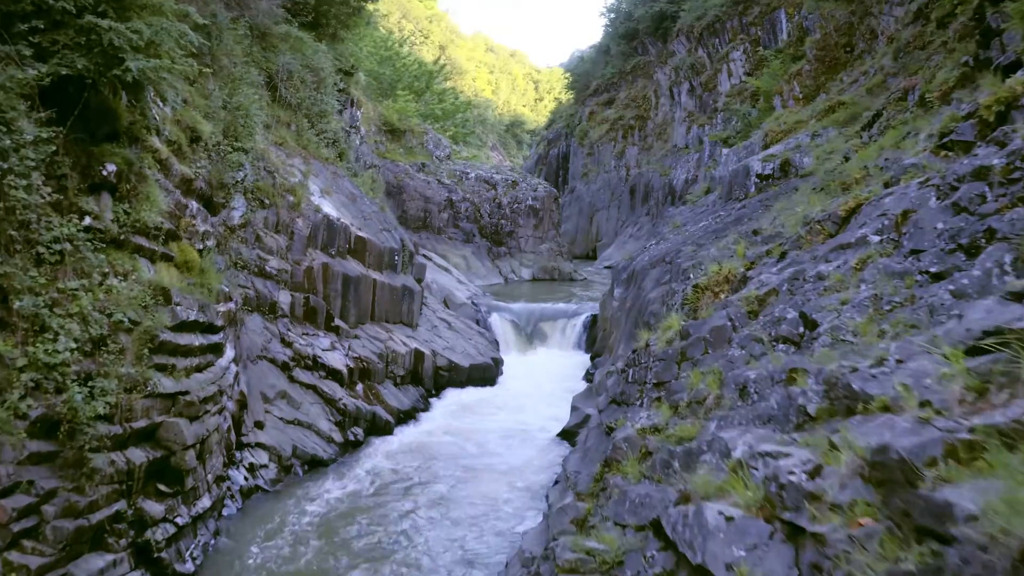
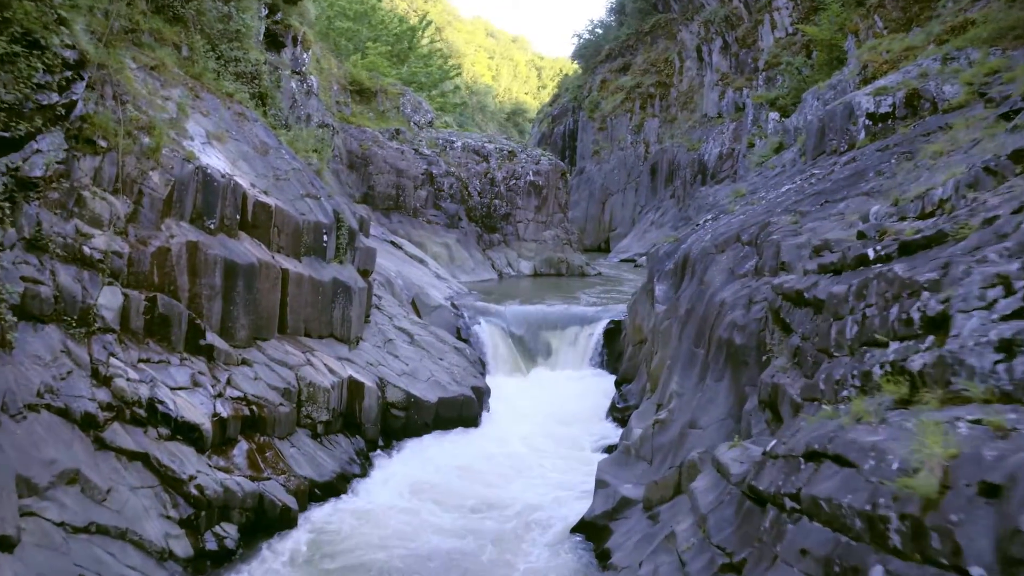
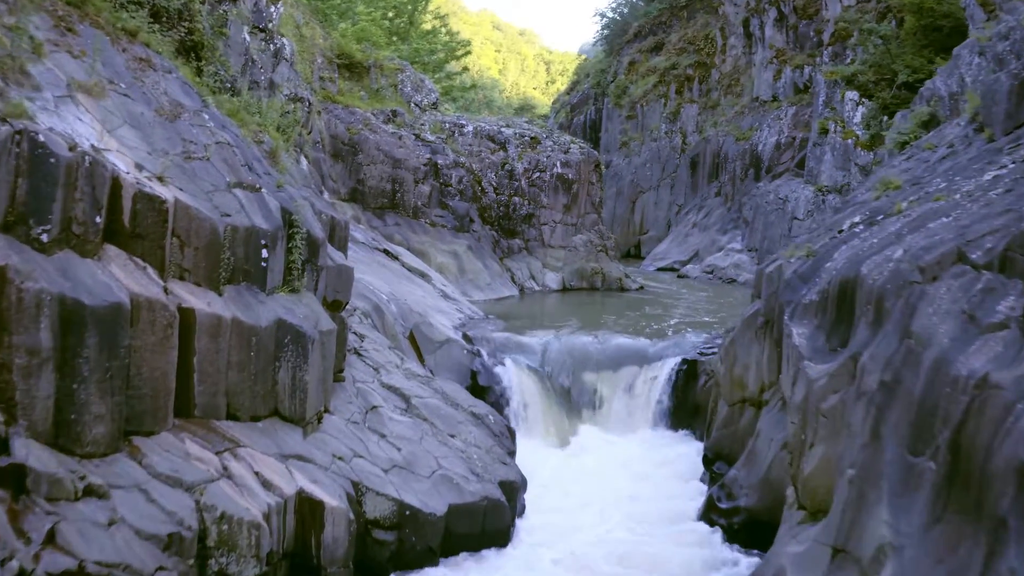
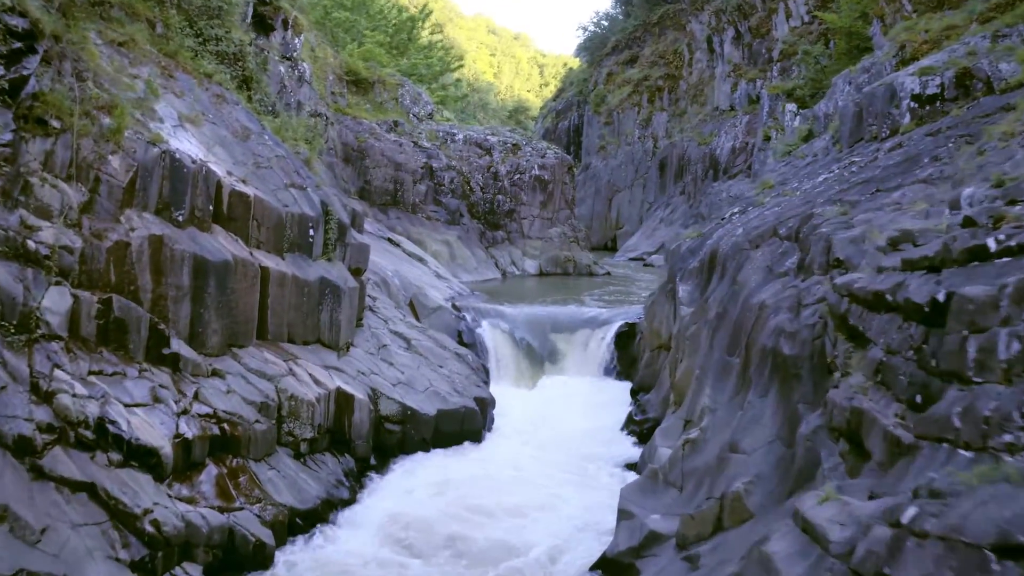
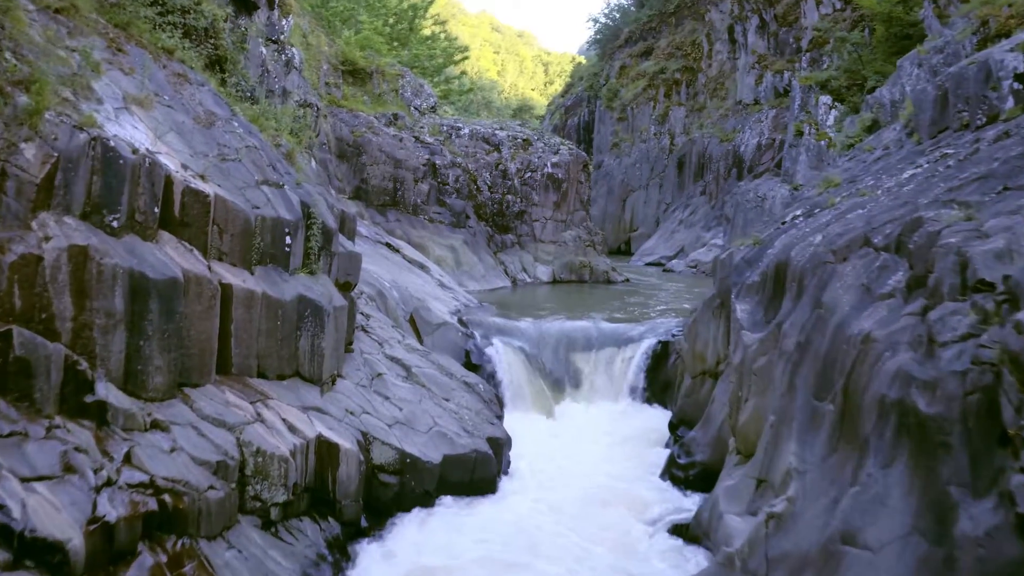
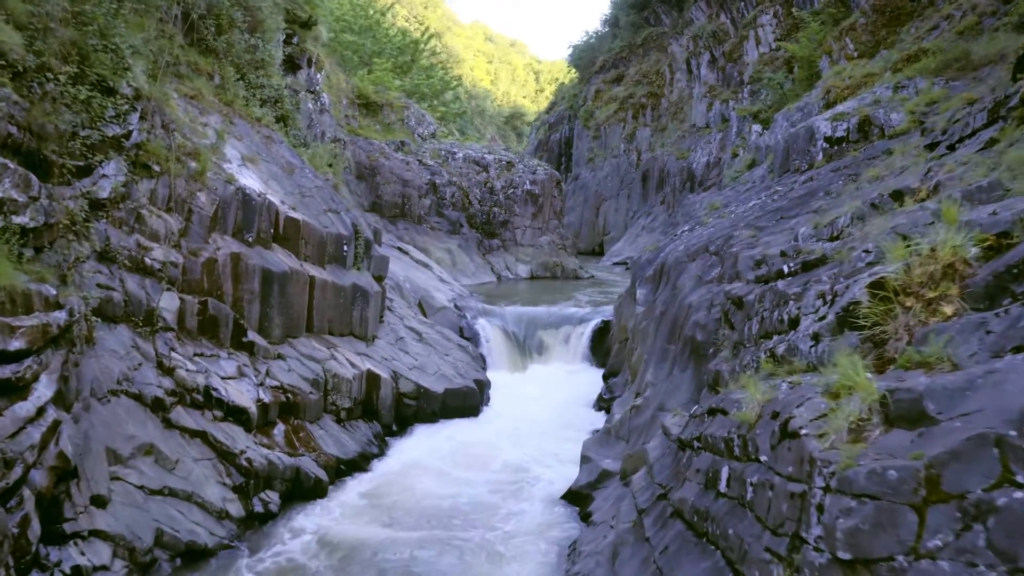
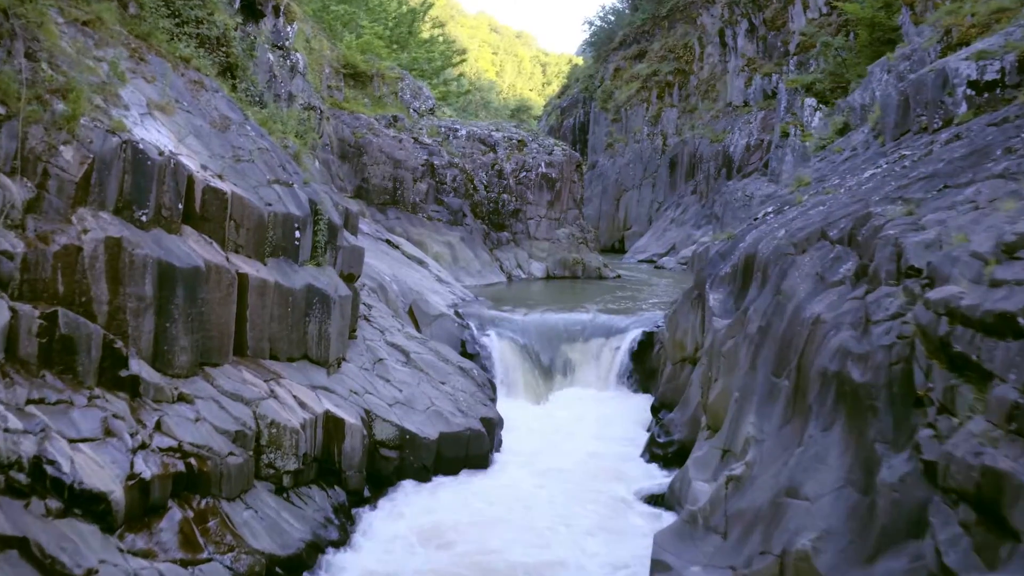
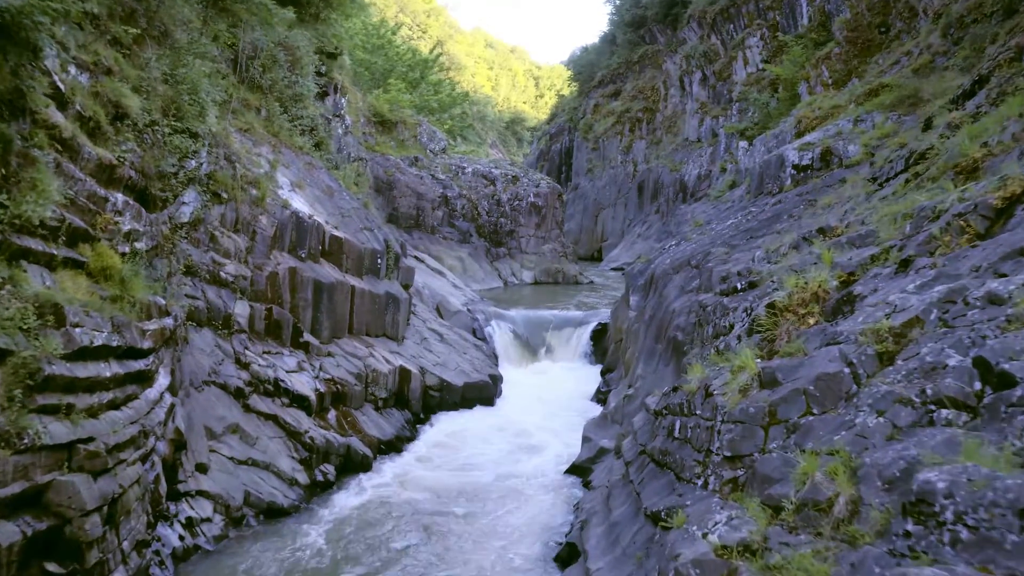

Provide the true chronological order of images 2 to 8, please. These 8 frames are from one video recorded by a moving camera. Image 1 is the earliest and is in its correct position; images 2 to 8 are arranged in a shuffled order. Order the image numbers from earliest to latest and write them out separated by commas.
8, 6, 2, 4, 7, 5, 3
